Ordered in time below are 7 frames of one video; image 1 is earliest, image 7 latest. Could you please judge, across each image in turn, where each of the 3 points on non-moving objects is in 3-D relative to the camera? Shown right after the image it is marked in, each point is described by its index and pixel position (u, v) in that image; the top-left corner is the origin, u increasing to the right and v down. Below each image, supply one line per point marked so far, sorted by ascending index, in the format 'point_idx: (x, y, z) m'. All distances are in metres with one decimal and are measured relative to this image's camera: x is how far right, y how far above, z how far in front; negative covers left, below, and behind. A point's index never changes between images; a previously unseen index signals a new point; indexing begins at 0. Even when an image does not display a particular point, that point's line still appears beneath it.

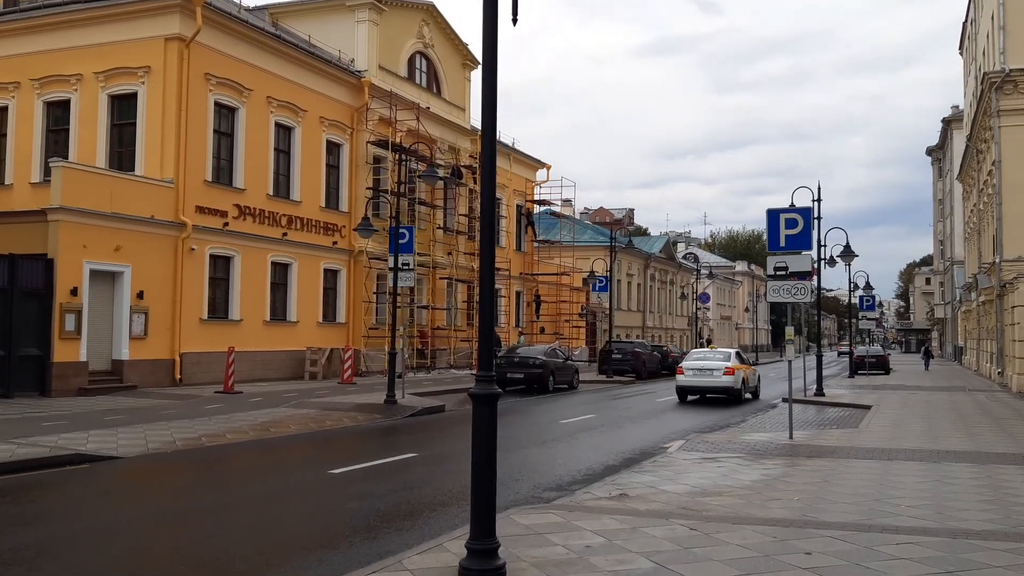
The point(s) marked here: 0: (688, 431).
0: (+3.0, -2.5, +15.8) m
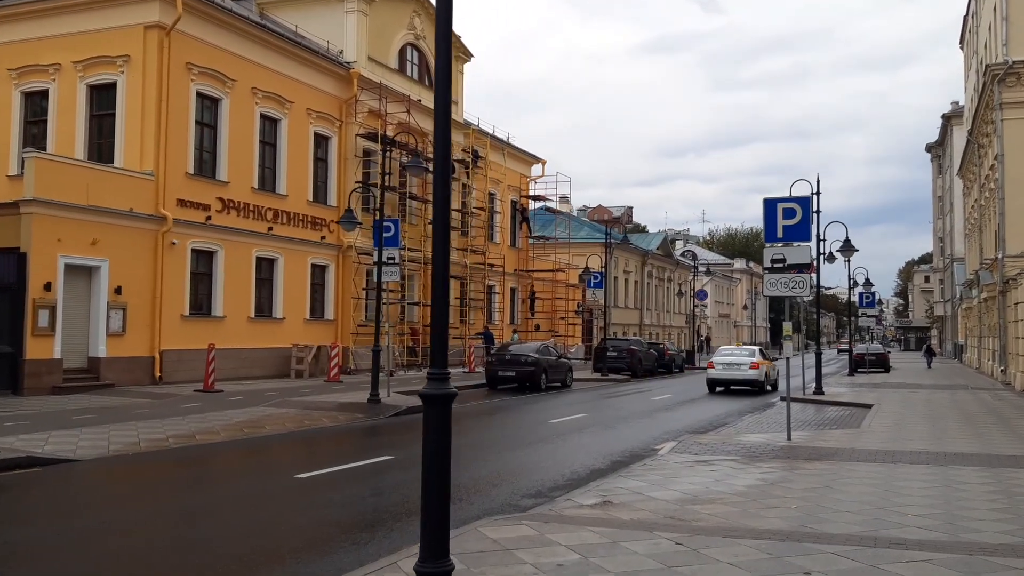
0: (+2.8, -2.4, +15.2) m
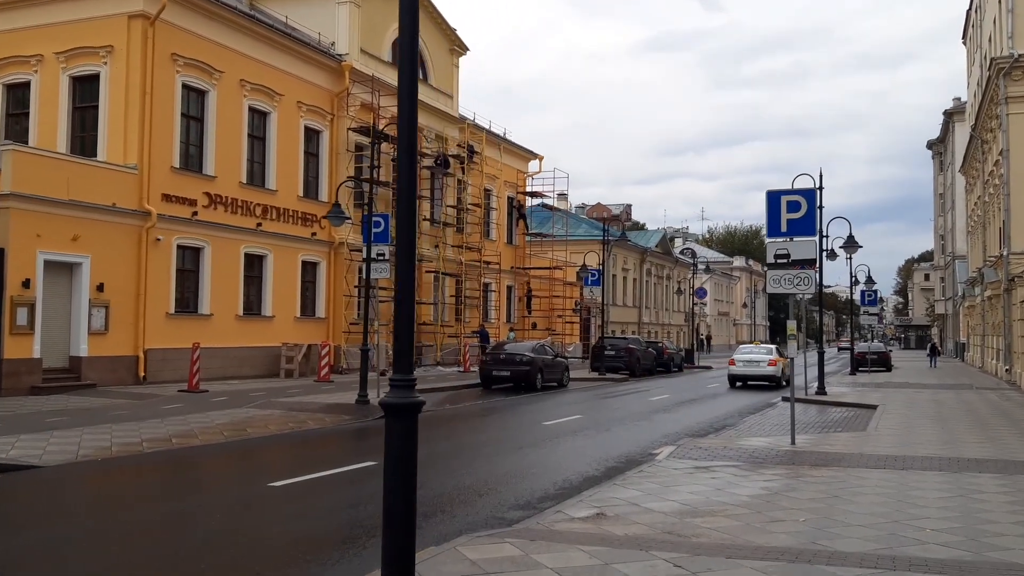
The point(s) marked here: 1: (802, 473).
0: (+2.7, -2.3, +14.5) m
1: (+3.3, -2.1, +10.5) m
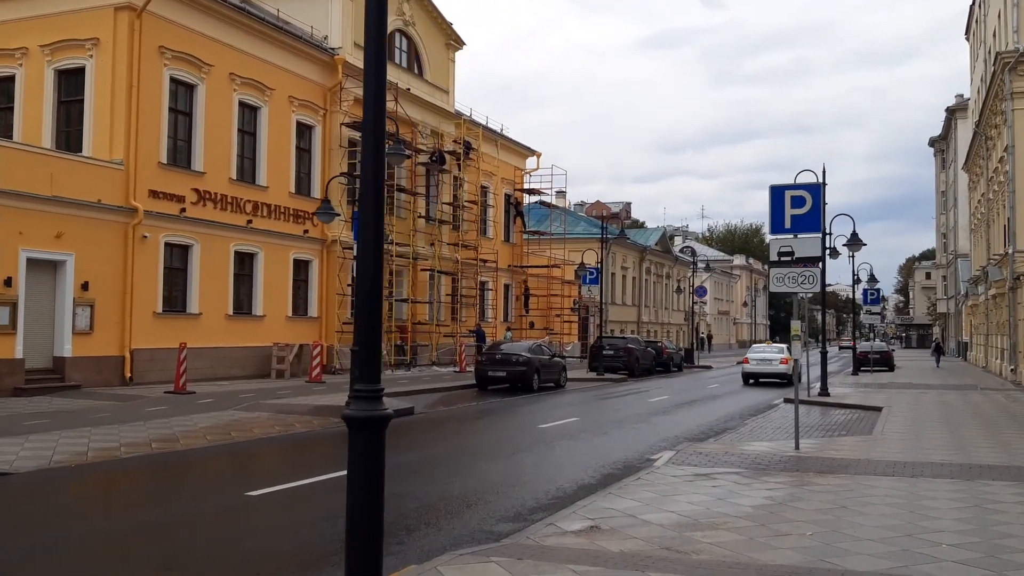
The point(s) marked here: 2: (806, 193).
0: (+2.6, -2.3, +14.0) m
1: (+3.2, -2.1, +9.9) m
2: (+3.9, +1.3, +12.1) m
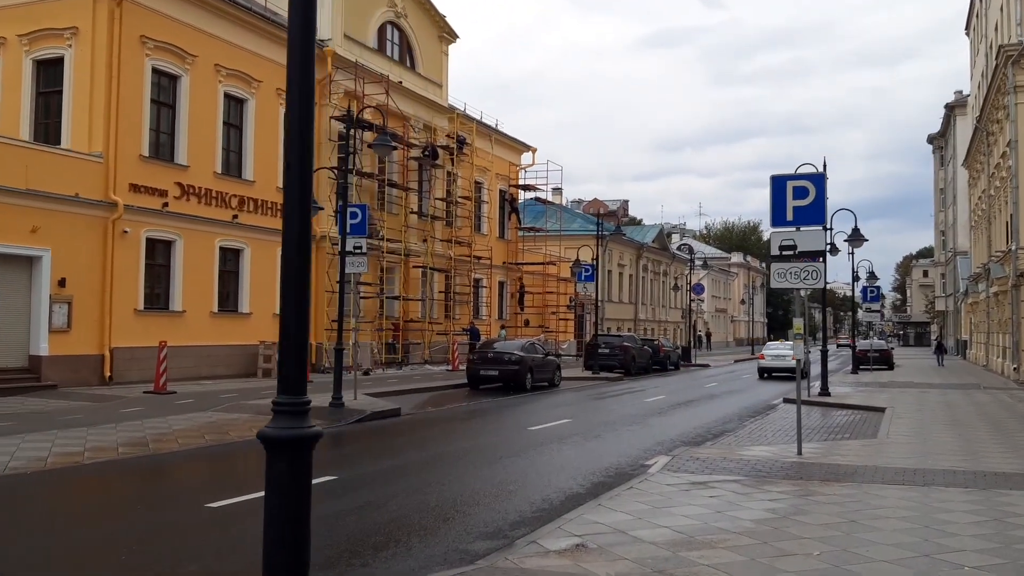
0: (+2.4, -2.3, +13.4) m
1: (+3.0, -2.0, +9.3) m
2: (+3.7, +1.3, +11.5) m
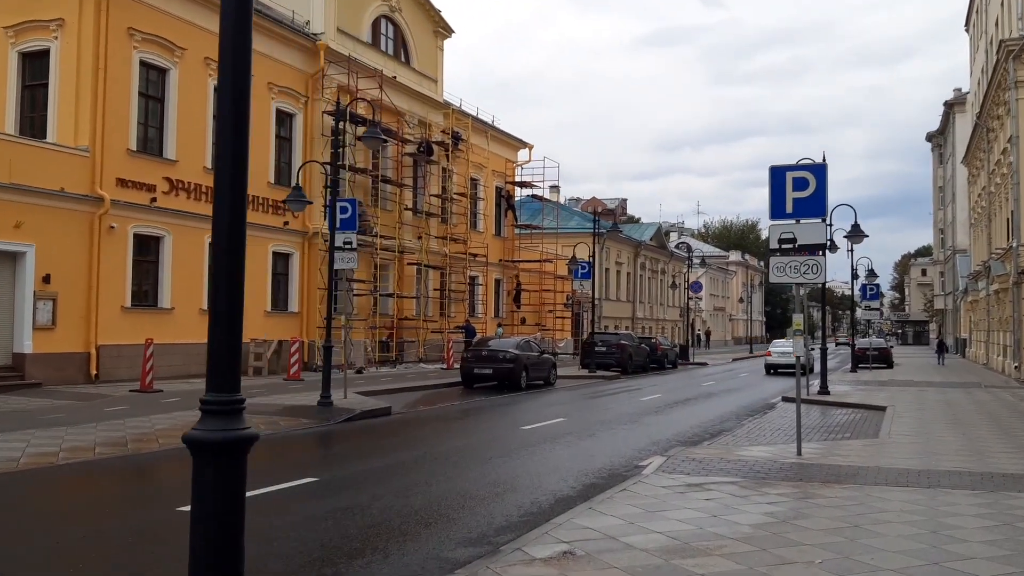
0: (+2.3, -2.2, +13.0) m
1: (+2.9, -2.0, +8.9) m
2: (+3.6, +1.4, +11.1) m
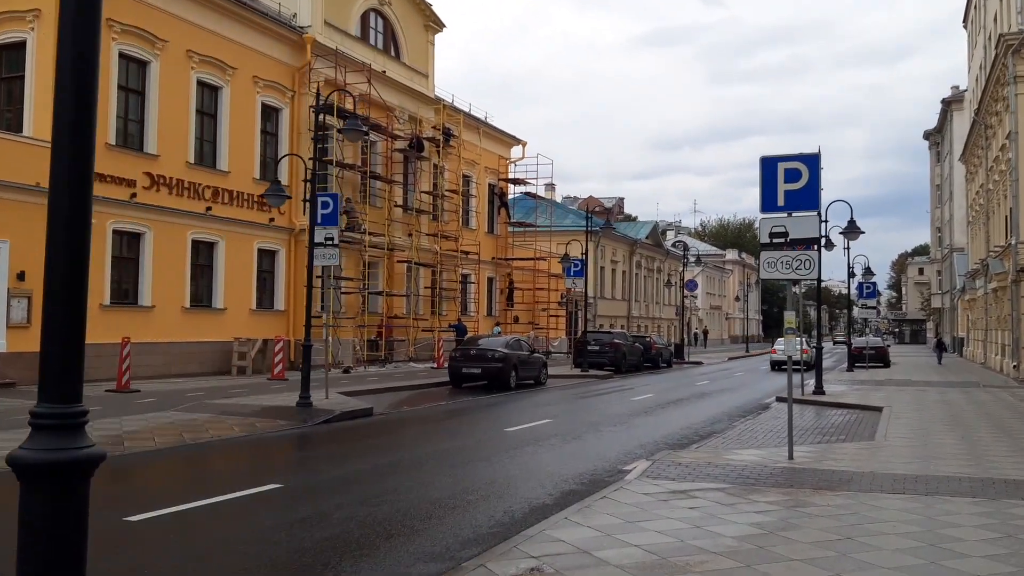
0: (+2.0, -2.1, +12.5) m
1: (+2.7, -1.9, +8.4) m
2: (+3.3, +1.4, +10.6) m
